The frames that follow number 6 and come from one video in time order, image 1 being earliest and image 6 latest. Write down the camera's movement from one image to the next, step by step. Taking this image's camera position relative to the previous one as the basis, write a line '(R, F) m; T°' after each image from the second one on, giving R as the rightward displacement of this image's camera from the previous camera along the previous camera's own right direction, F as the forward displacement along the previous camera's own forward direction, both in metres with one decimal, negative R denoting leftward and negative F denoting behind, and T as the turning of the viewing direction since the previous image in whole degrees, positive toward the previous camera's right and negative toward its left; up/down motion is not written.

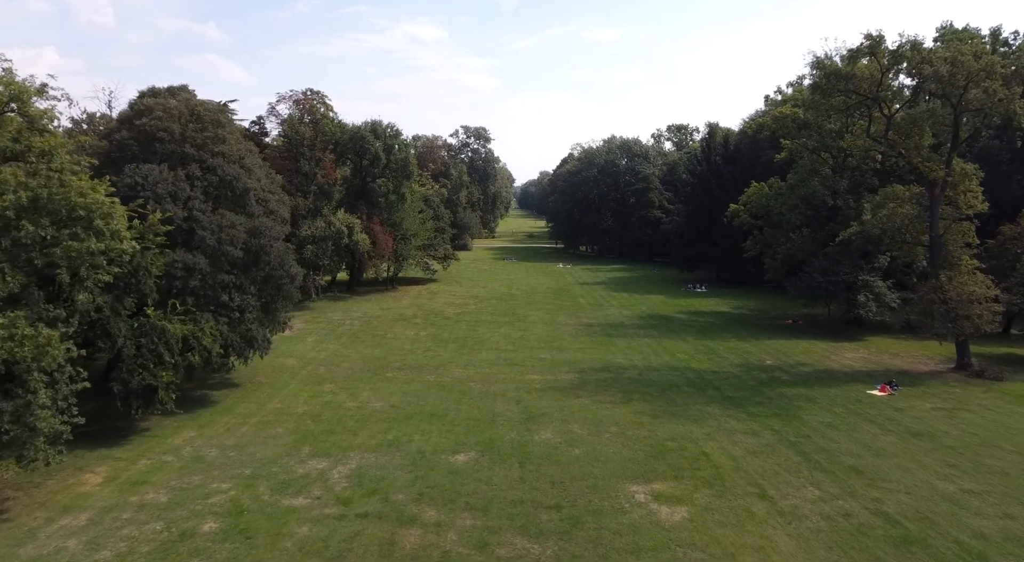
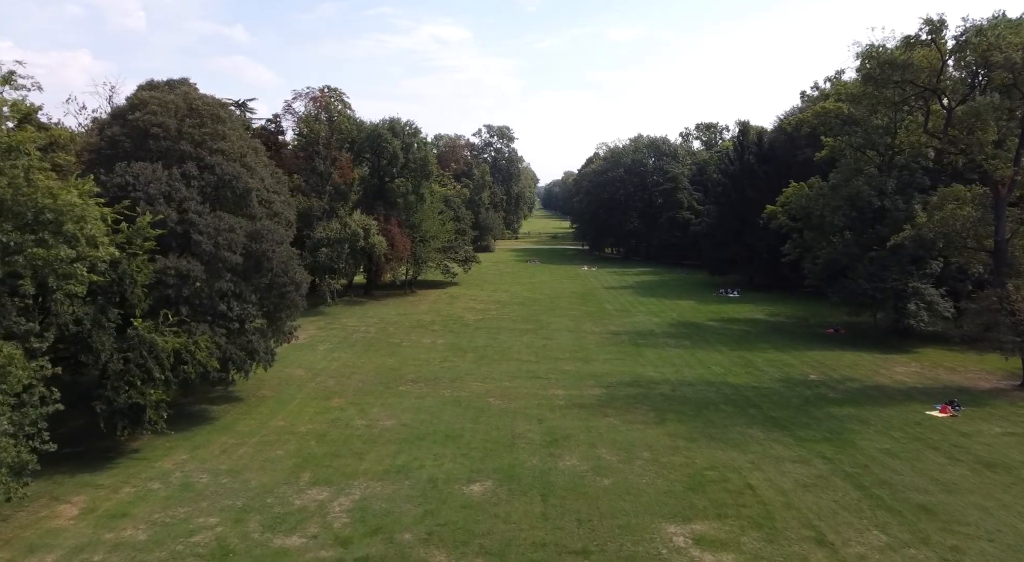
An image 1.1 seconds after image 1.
(0.0, +1.6) m; -2°
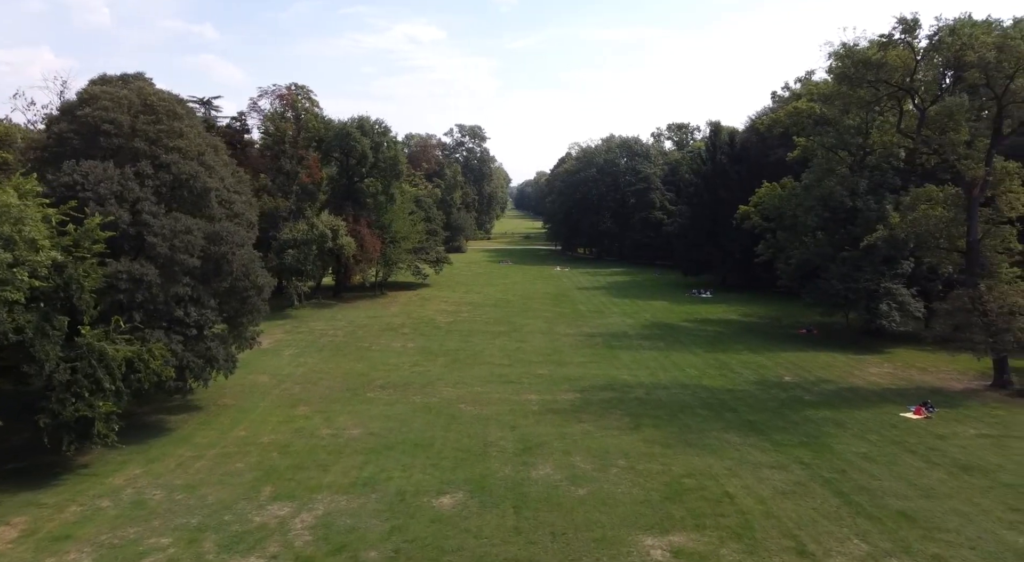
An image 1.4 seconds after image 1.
(0.0, +0.5) m; +2°
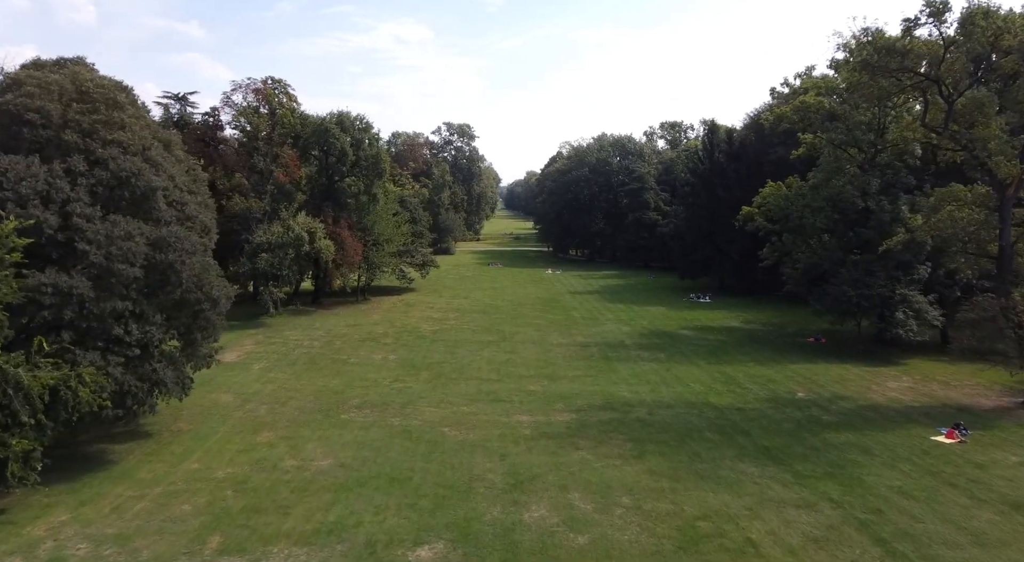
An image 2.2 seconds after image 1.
(0.0, +1.9) m; +1°
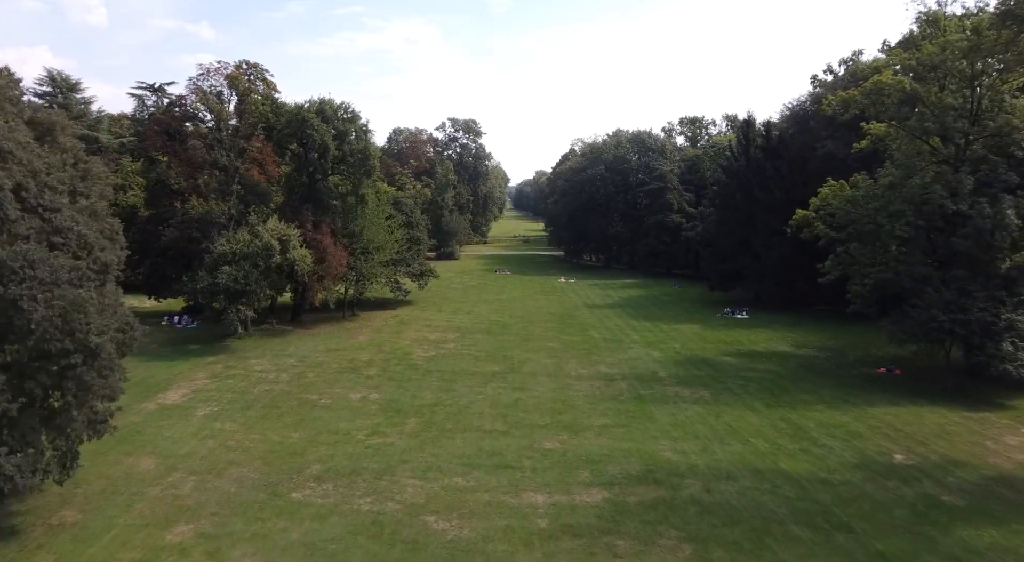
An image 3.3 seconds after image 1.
(0.0, +4.8) m; -1°
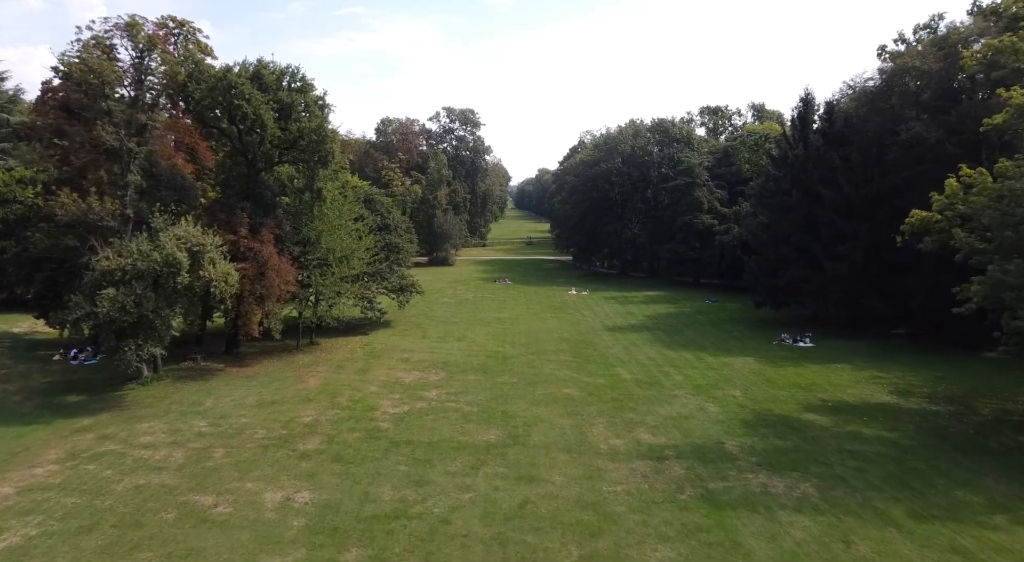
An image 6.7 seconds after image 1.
(0.0, +7.2) m; 0°
